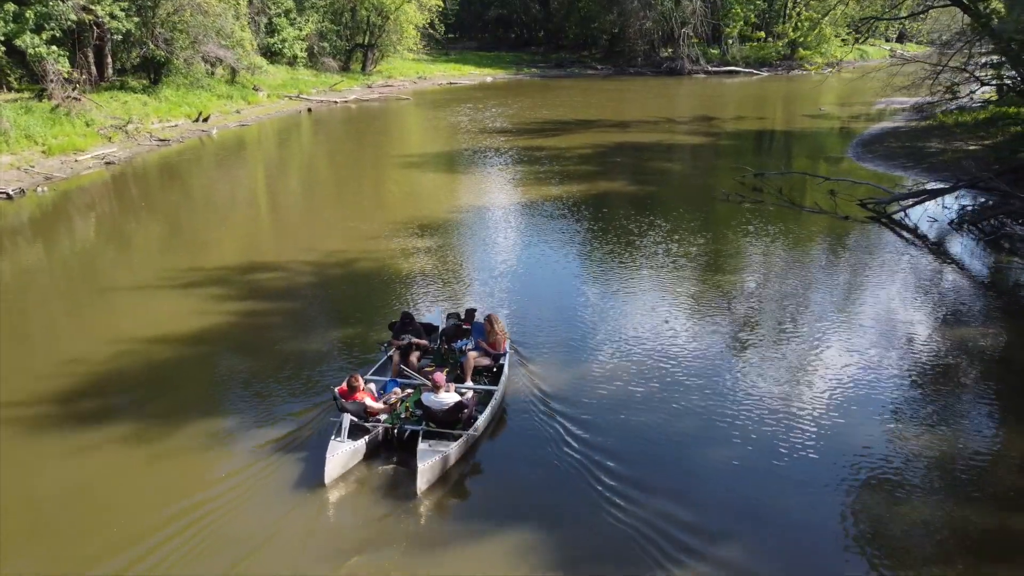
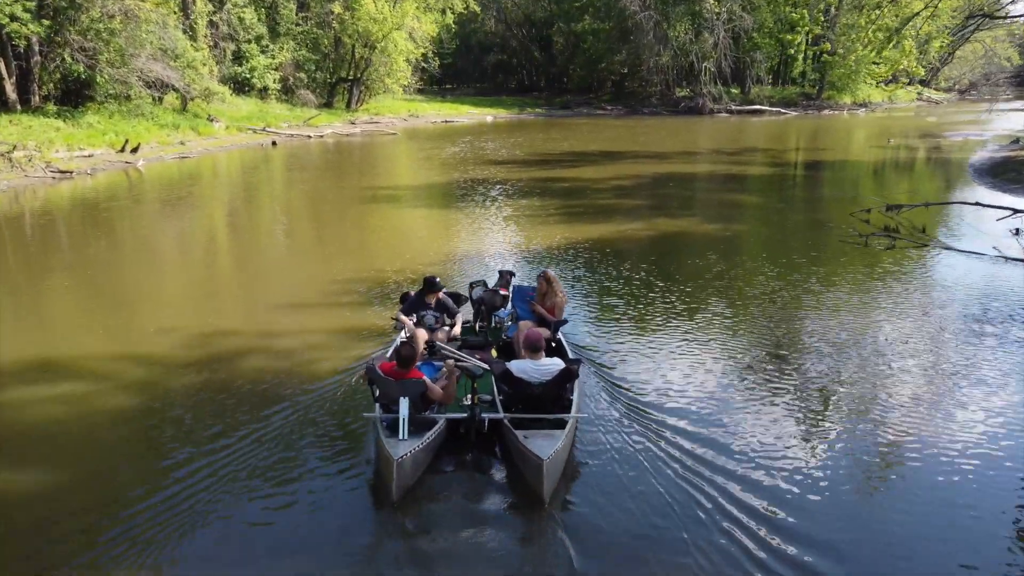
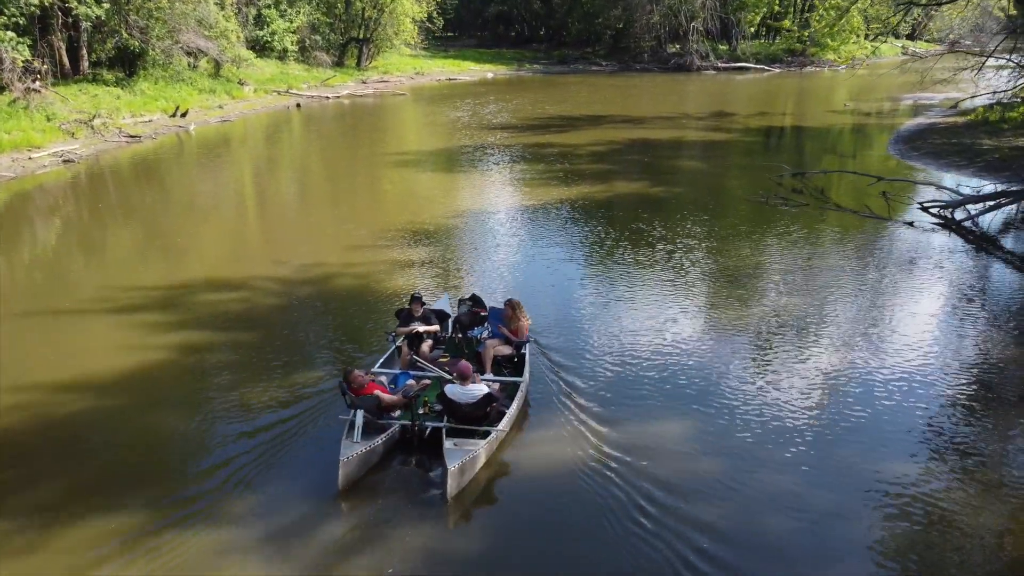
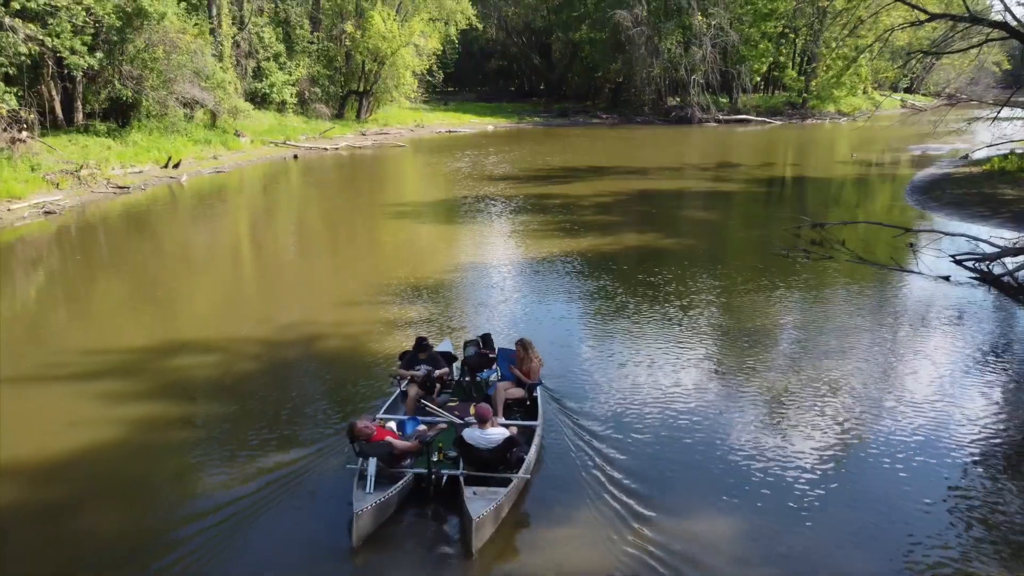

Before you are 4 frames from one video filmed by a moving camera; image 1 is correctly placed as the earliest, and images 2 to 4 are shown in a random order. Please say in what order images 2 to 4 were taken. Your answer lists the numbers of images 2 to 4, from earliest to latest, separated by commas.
3, 4, 2
